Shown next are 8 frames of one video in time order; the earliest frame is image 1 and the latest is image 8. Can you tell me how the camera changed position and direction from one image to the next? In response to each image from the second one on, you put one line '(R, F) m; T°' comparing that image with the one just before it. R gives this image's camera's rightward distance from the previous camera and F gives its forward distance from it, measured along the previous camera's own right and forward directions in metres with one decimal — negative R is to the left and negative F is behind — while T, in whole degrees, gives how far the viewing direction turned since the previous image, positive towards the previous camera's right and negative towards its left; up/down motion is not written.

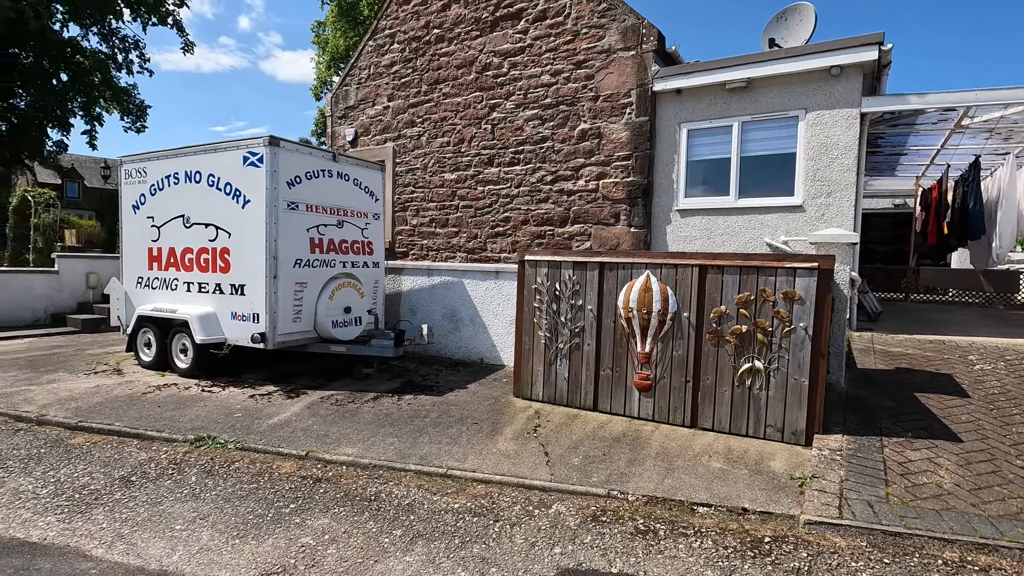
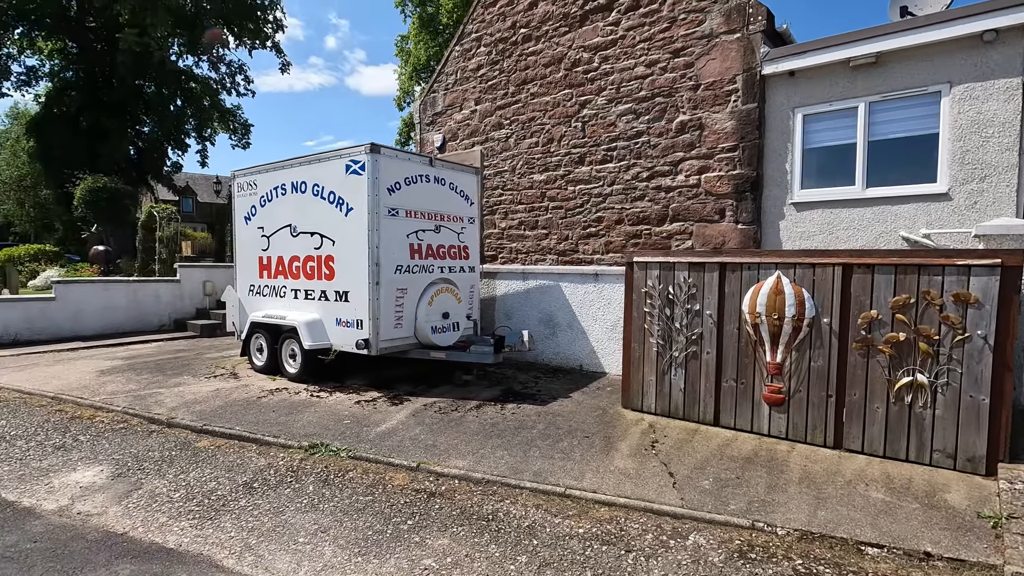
(-0.3, +0.3) m; -8°
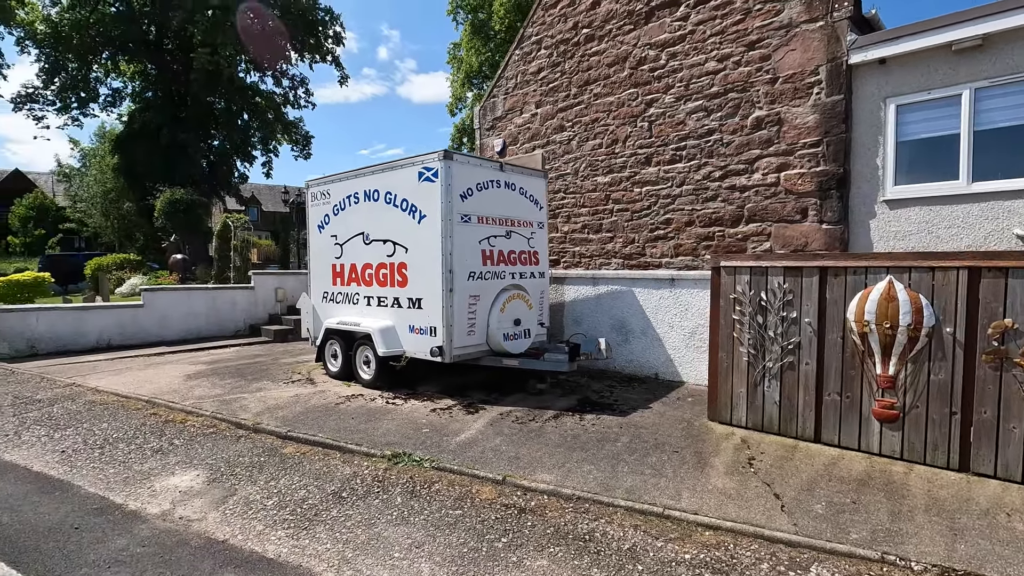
(-0.3, +0.1) m; -5°
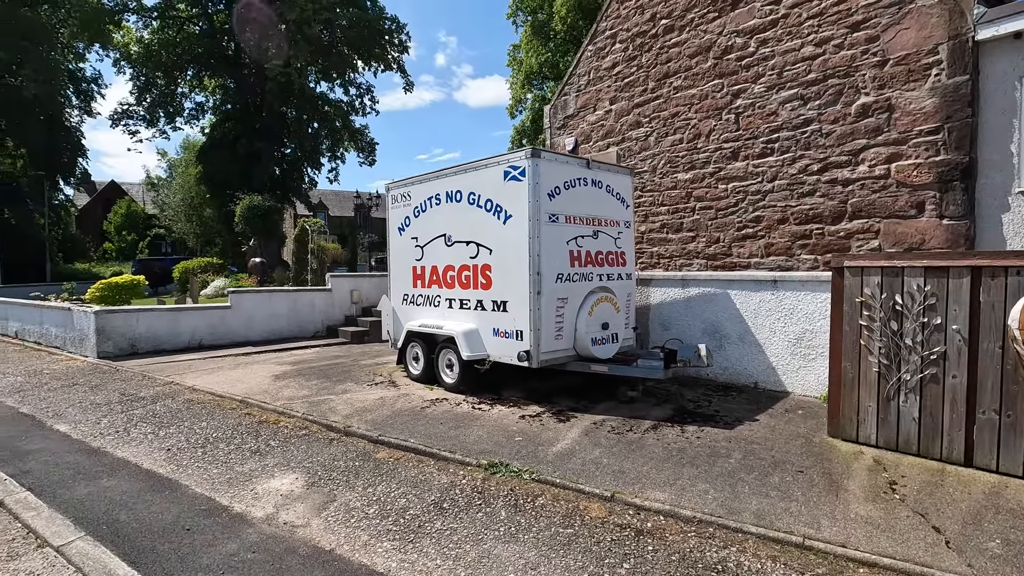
(-0.4, +0.2) m; -6°
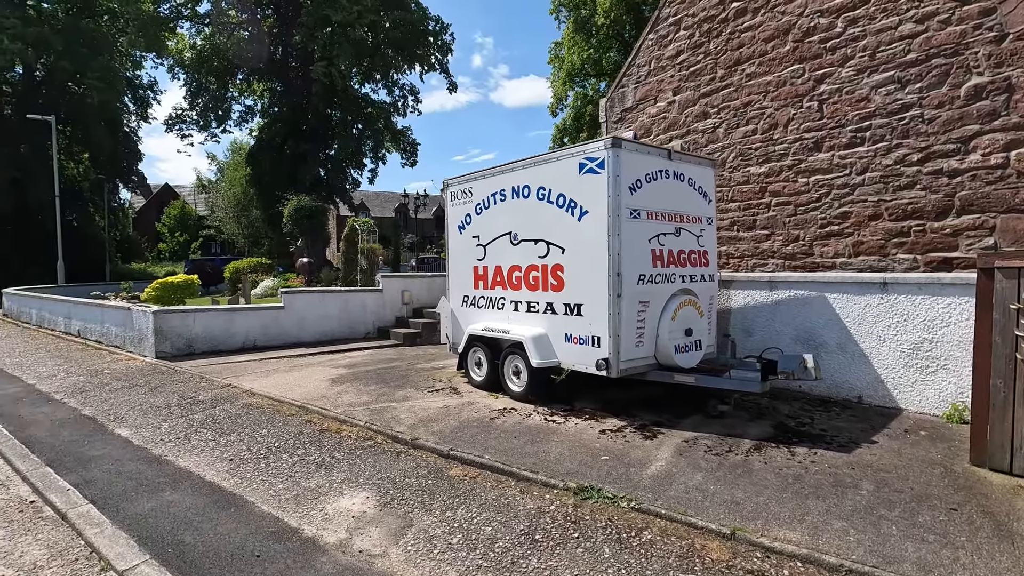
(-0.4, +0.5) m; -4°
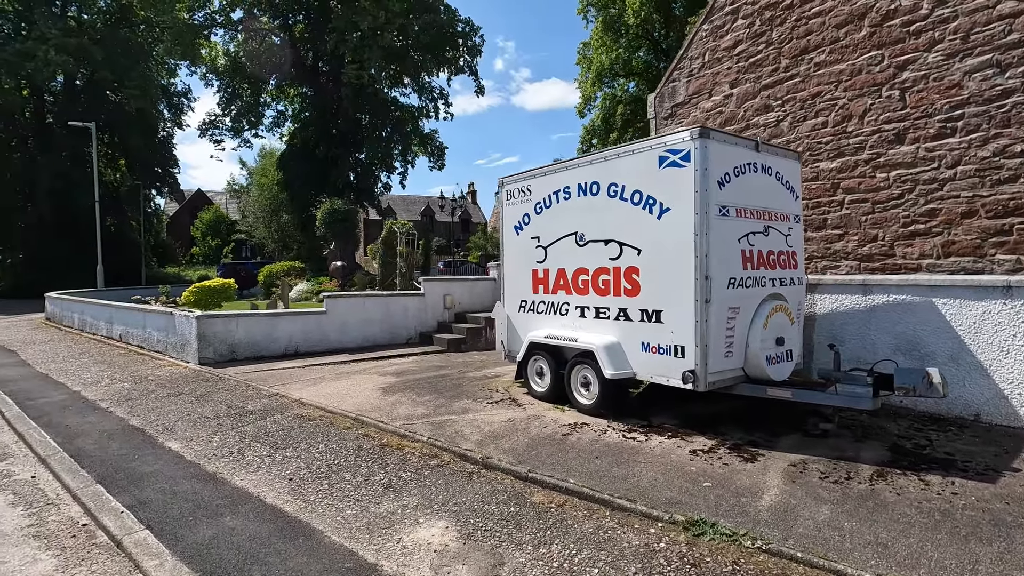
(-0.5, +0.4) m; -2°
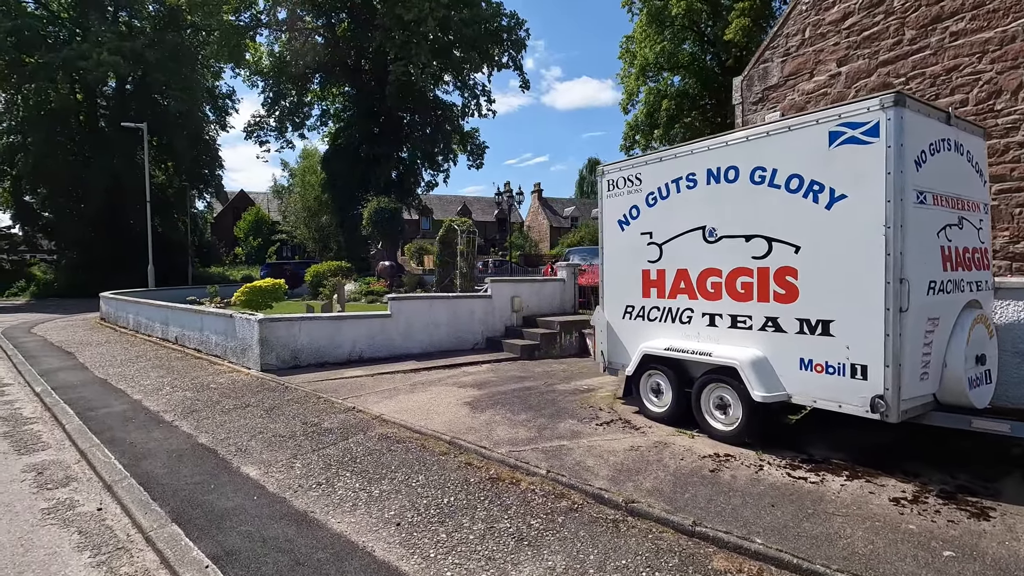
(-0.9, +0.8) m; -3°
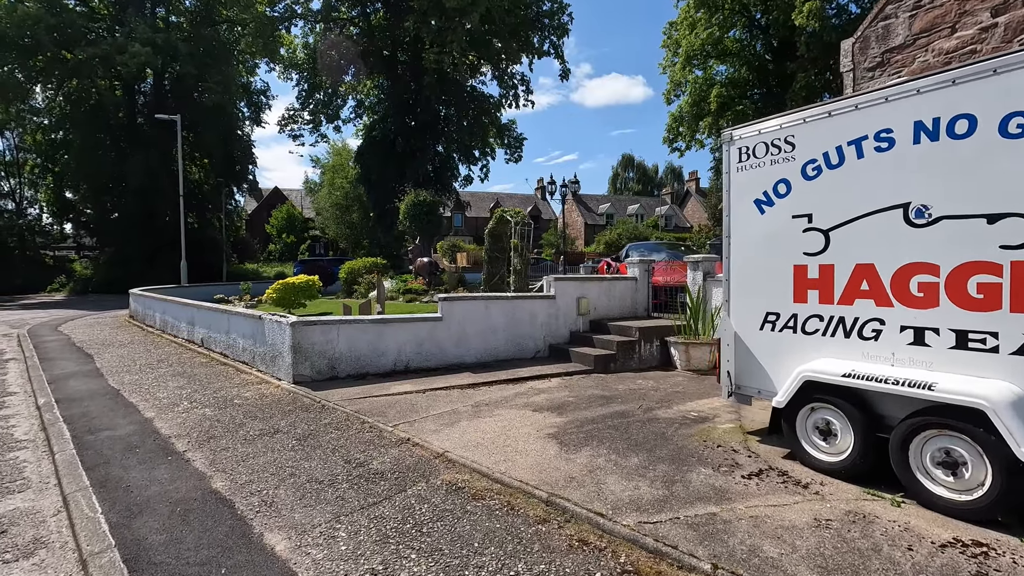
(-0.7, +1.4) m; -3°
